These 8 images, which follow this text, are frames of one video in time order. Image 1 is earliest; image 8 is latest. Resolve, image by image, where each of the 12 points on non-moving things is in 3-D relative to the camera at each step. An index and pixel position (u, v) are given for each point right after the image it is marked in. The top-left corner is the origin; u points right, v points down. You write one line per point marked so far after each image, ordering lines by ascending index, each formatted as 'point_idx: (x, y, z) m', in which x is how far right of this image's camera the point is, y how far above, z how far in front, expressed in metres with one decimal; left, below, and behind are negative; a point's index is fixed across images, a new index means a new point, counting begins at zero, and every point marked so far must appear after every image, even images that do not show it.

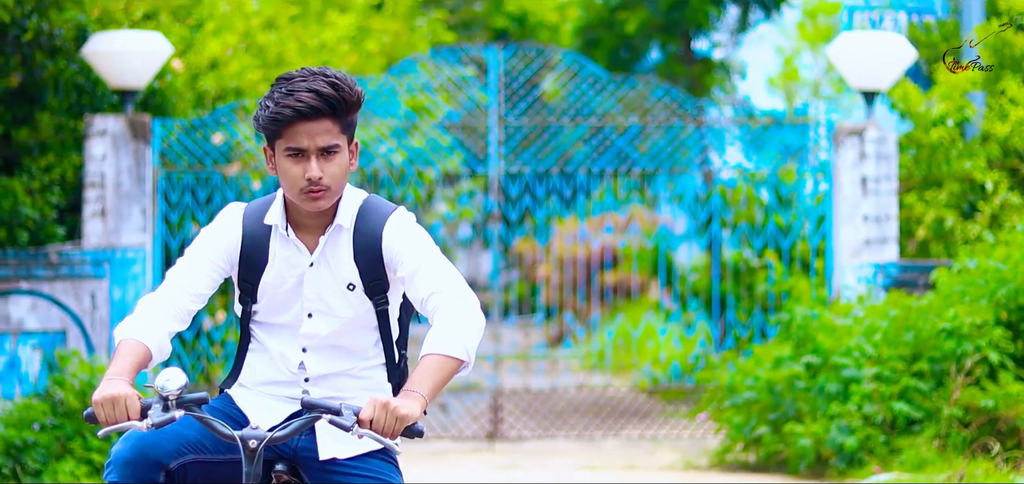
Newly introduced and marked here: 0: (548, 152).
0: (+0.2, +0.6, +8.4) m
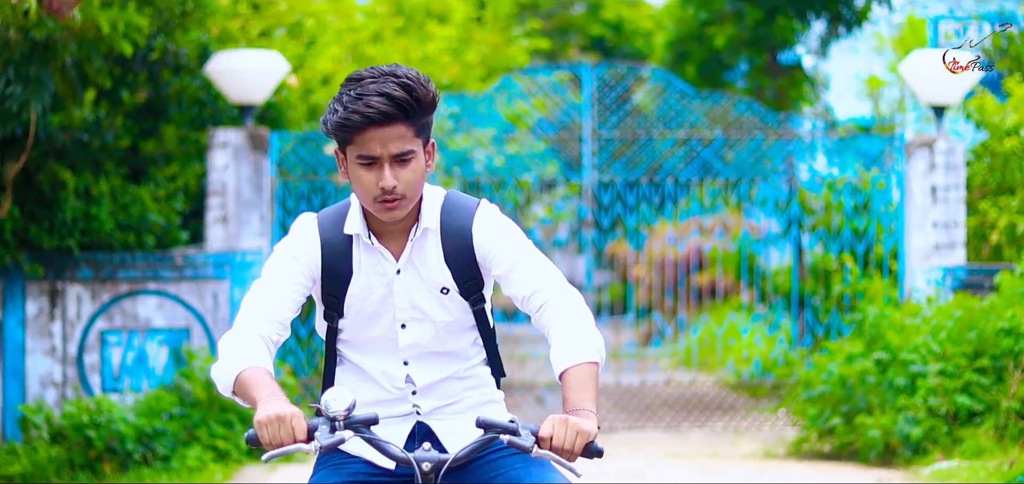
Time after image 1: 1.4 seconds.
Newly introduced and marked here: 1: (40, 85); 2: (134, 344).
0: (+0.9, +0.6, +9.0) m
1: (-2.3, +0.8, +6.1) m
2: (-2.3, -0.6, +7.6) m
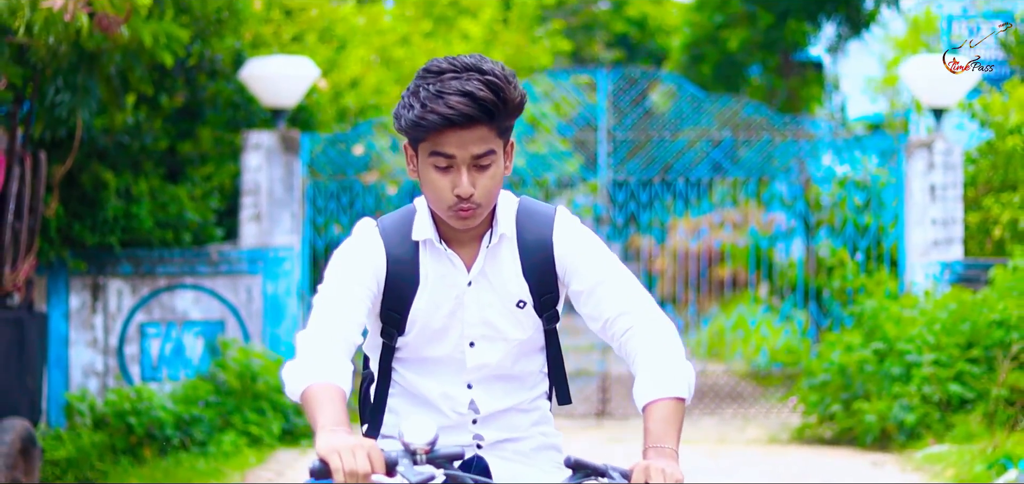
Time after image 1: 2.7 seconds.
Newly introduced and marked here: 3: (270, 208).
0: (+1.0, +0.6, +9.4) m
1: (-2.2, +0.8, +6.6) m
2: (-2.2, -0.6, +8.1) m
3: (-1.6, +0.2, +8.3) m
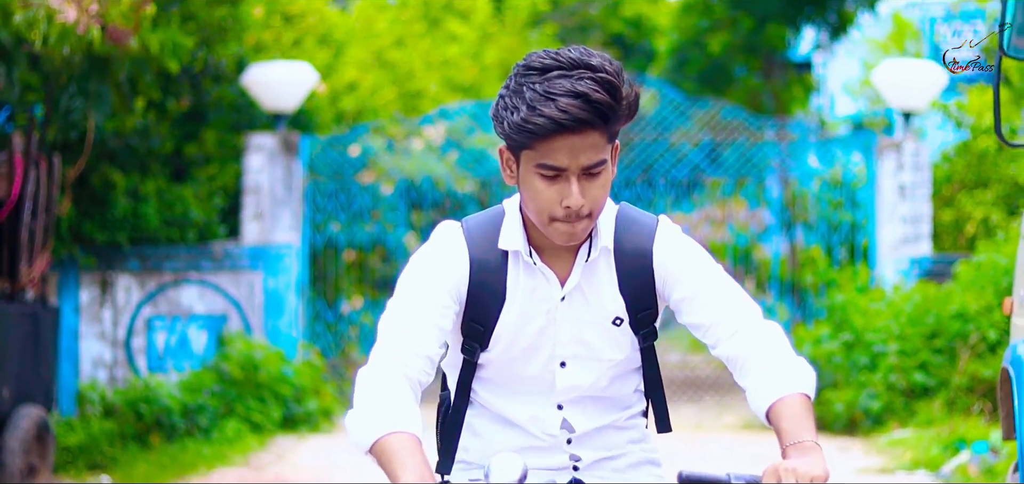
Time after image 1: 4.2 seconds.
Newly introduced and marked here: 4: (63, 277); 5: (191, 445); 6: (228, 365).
0: (+0.9, +0.6, +9.8) m
1: (-2.3, +0.8, +7.0) m
2: (-2.3, -0.6, +8.5) m
3: (-1.7, +0.3, +8.7) m
4: (-2.9, -0.2, +8.2) m
5: (-1.9, -1.2, +7.3) m
6: (-1.8, -0.8, +8.0) m
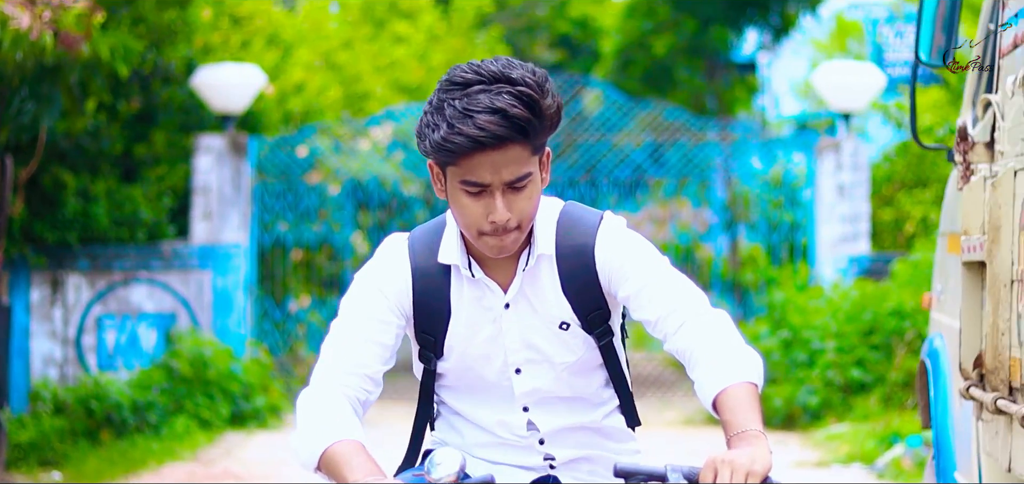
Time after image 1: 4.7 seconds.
0: (+0.5, +0.6, +9.9) m
1: (-2.6, +0.8, +7.0) m
2: (-2.6, -0.6, +8.5) m
3: (-2.1, +0.3, +8.8) m
4: (-3.3, -0.2, +8.1) m
5: (-2.2, -1.2, +7.3) m
6: (-2.2, -0.8, +8.1) m
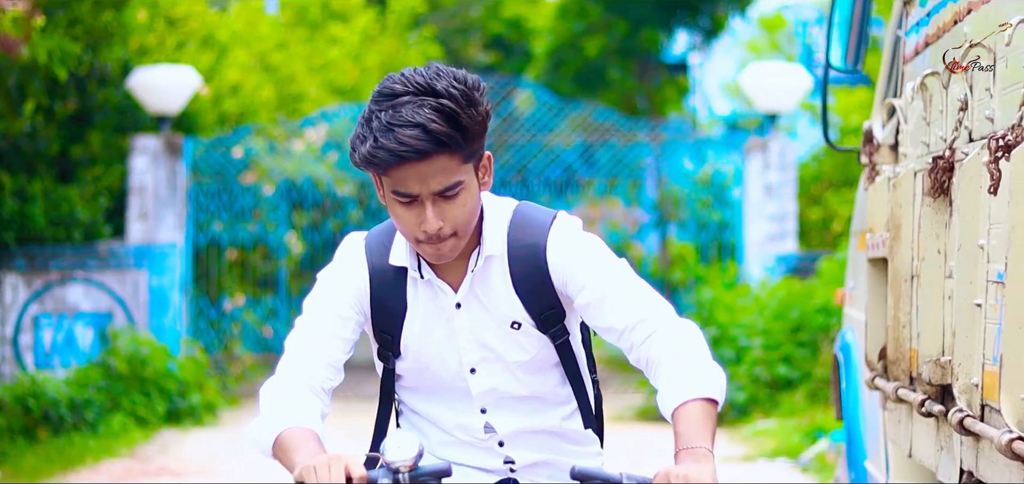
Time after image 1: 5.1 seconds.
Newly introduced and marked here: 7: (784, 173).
0: (0.0, +0.6, +10.1) m
1: (-3.0, +0.8, +7.0) m
2: (-3.1, -0.6, +8.5) m
3: (-2.5, +0.3, +8.8) m
4: (-3.7, -0.2, +8.1) m
5: (-2.5, -1.2, +7.3) m
6: (-2.6, -0.8, +8.0) m
7: (+2.1, +0.5, +9.4) m
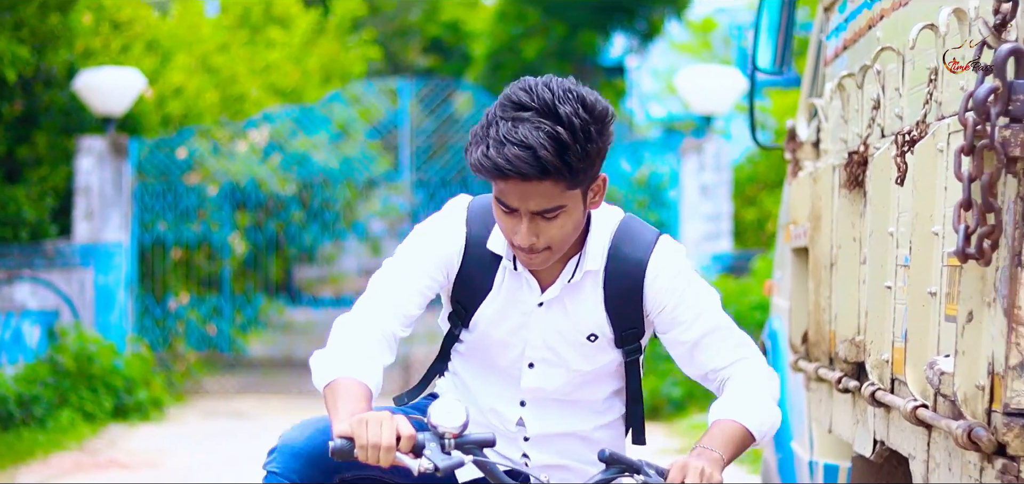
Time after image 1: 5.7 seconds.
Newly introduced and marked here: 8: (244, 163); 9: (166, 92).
0: (-0.5, +0.6, +10.2) m
1: (-3.3, +0.8, +7.0) m
2: (-3.5, -0.6, +8.4) m
3: (-2.9, +0.2, +8.7) m
4: (-4.1, -0.2, +8.0) m
5: (-2.9, -1.2, +7.3) m
6: (-3.0, -0.8, +8.0) m
7: (+1.6, +0.5, +9.6) m
8: (-2.0, +0.6, +9.5) m
9: (-3.0, +1.3, +10.6) m
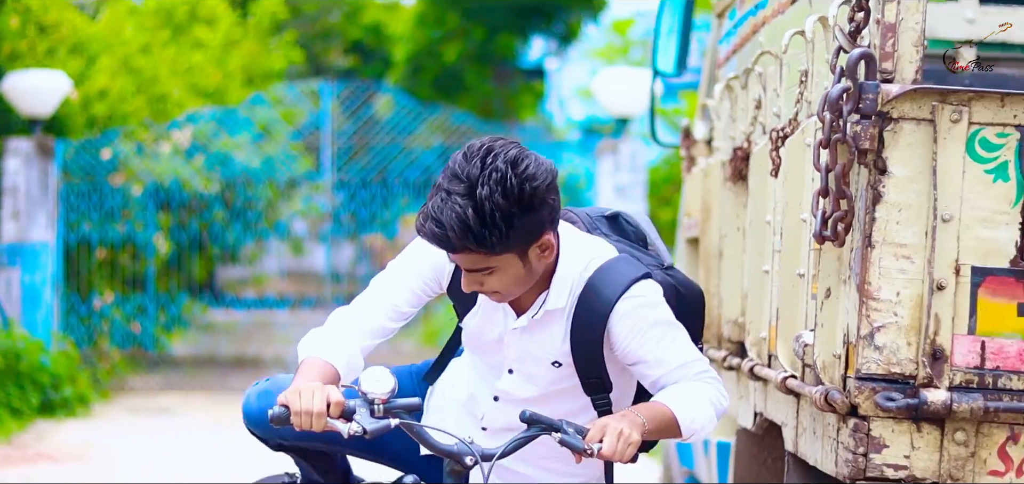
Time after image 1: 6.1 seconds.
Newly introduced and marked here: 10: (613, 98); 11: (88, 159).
0: (-1.1, +0.6, +10.3) m
1: (-3.8, +0.8, +6.9) m
2: (-4.0, -0.6, +8.4) m
3: (-3.5, +0.2, +8.7) m
4: (-4.6, -0.3, +7.9) m
5: (-3.4, -1.2, +7.3) m
6: (-3.5, -0.8, +8.0) m
7: (+1.0, +0.5, +9.9) m
8: (-2.7, +0.6, +9.6) m
9: (-3.6, +1.3, +10.6) m
10: (+0.8, +1.1, +9.5) m
11: (-3.2, +0.6, +9.4) m
